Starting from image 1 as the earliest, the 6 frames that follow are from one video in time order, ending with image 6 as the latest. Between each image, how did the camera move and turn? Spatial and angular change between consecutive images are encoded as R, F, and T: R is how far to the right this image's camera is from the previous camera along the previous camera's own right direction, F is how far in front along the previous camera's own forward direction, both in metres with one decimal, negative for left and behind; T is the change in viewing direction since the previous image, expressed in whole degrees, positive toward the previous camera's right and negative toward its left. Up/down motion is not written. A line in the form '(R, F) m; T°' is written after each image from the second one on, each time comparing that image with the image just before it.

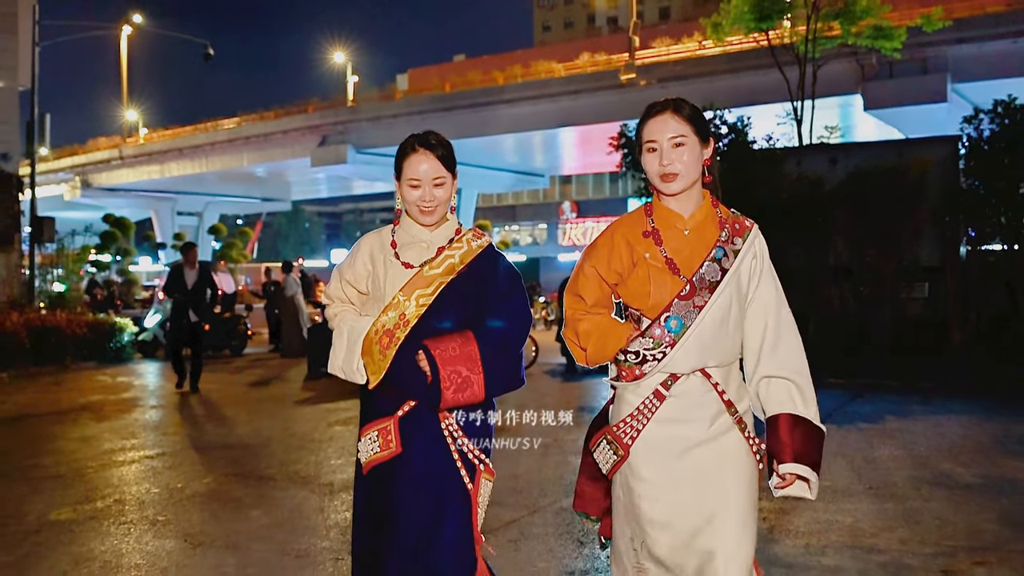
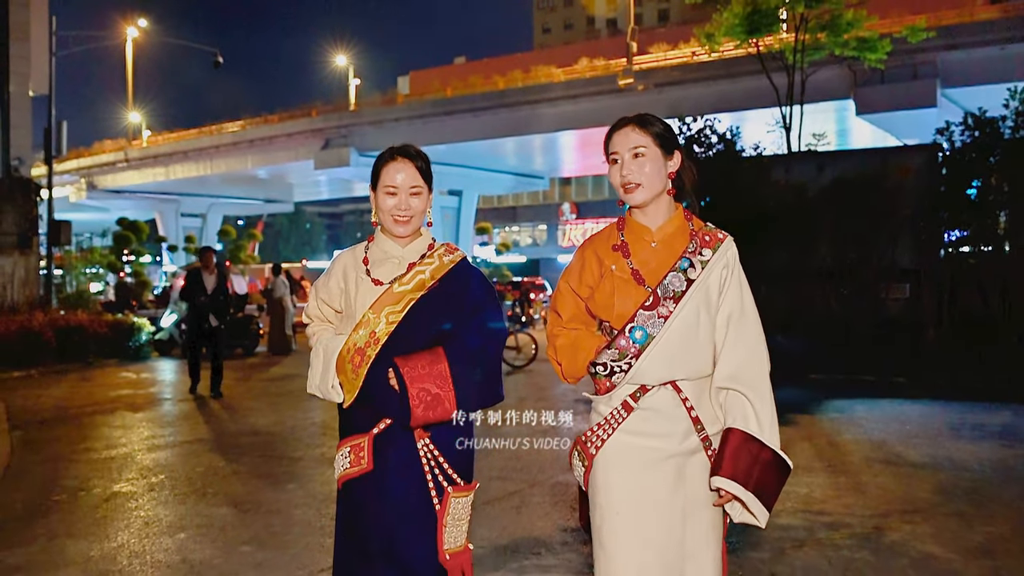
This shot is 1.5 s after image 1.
(0.0, -0.7) m; 0°
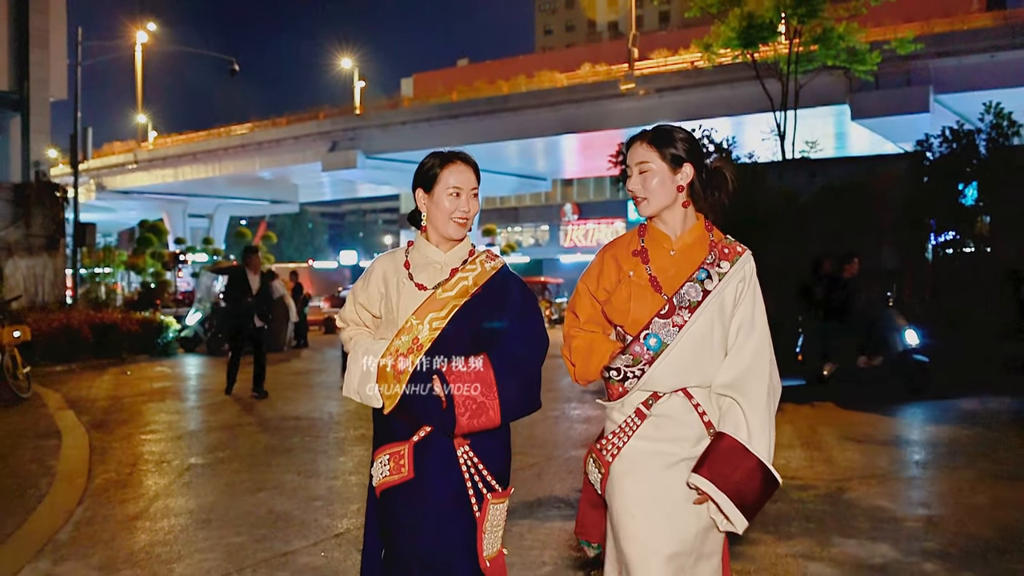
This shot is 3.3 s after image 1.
(-0.1, -0.9) m; 0°
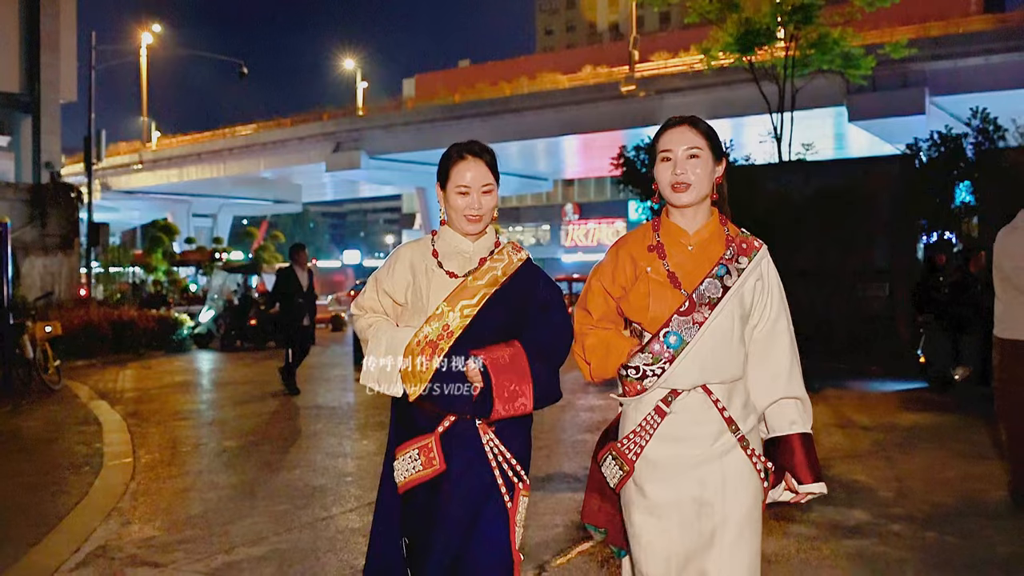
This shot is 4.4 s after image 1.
(-0.1, -0.5) m; 0°
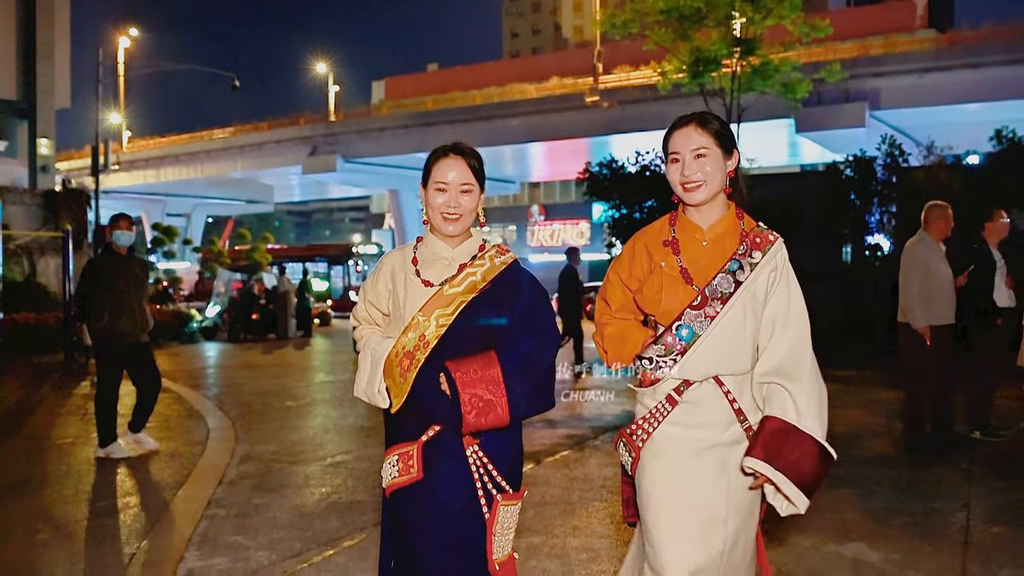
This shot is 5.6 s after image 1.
(-0.3, -2.1) m; +2°
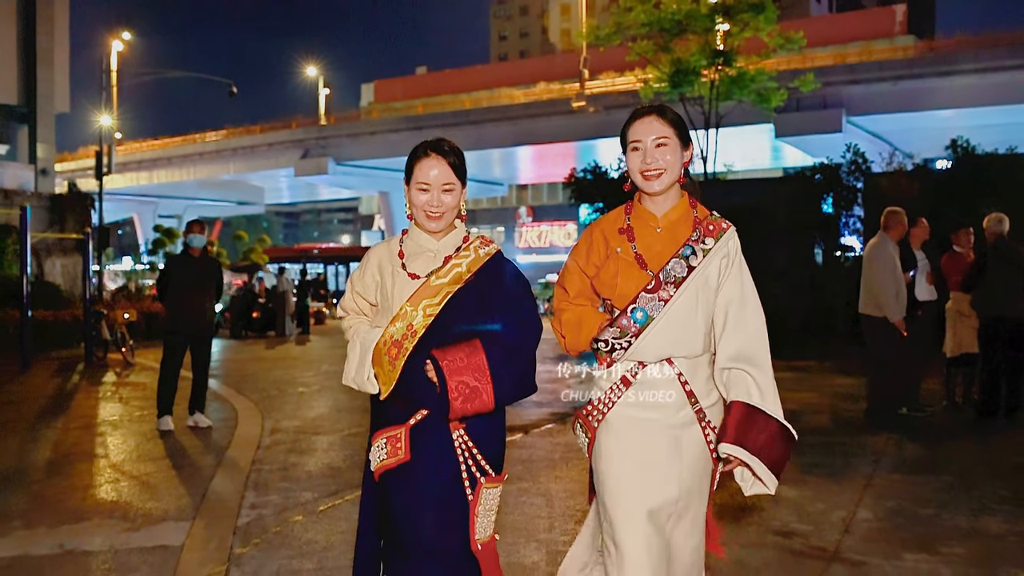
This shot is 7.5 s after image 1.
(0.0, -1.0) m; +1°
